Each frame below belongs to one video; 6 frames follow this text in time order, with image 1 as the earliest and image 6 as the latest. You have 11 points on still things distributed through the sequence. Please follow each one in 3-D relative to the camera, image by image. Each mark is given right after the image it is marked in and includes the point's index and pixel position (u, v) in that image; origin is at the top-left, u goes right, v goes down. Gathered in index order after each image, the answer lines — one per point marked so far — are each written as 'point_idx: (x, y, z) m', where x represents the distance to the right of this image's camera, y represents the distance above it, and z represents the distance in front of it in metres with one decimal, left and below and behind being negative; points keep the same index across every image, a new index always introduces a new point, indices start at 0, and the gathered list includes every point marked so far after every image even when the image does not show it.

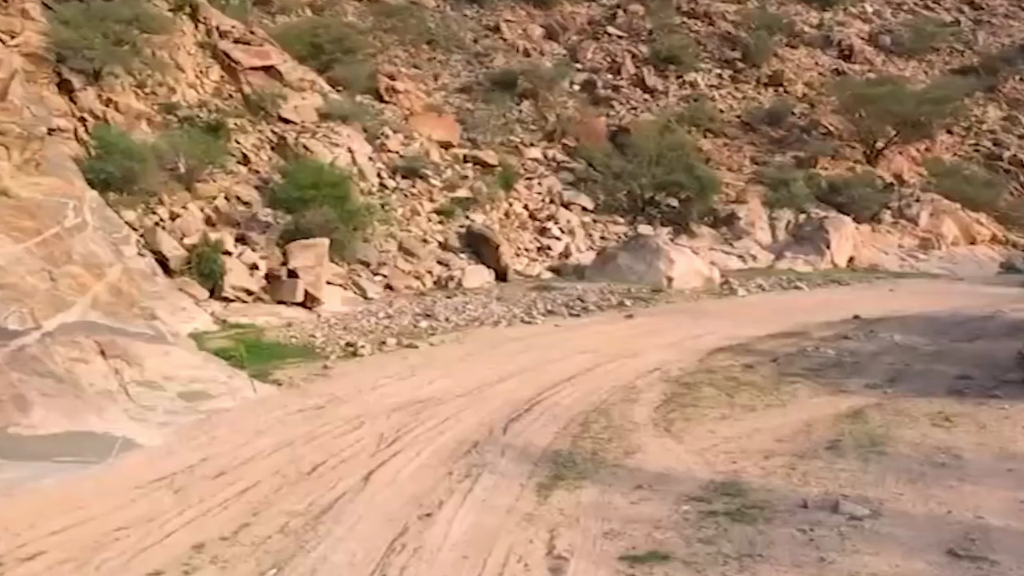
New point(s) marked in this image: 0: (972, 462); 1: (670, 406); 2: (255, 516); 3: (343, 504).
0: (+4.1, -1.5, +10.8) m
1: (+1.8, -1.3, +13.7) m
2: (-2.1, -1.7, +9.8) m
3: (-1.5, -1.7, +10.0) m
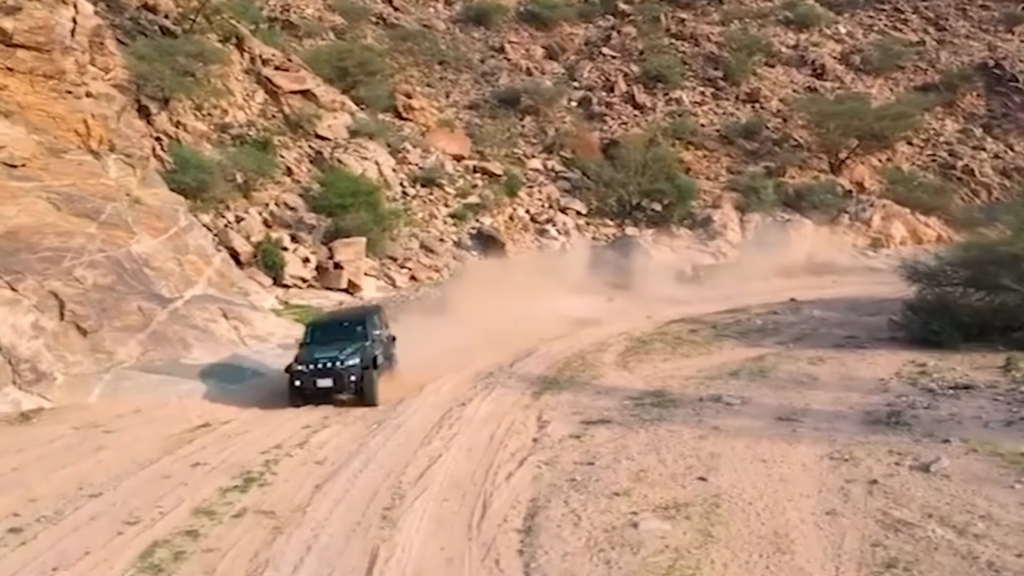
0: (+4.2, -1.2, +16.3) m
1: (+1.9, -1.0, +19.2) m
2: (-2.0, -1.4, +15.3) m
3: (-1.4, -1.4, +15.5) m
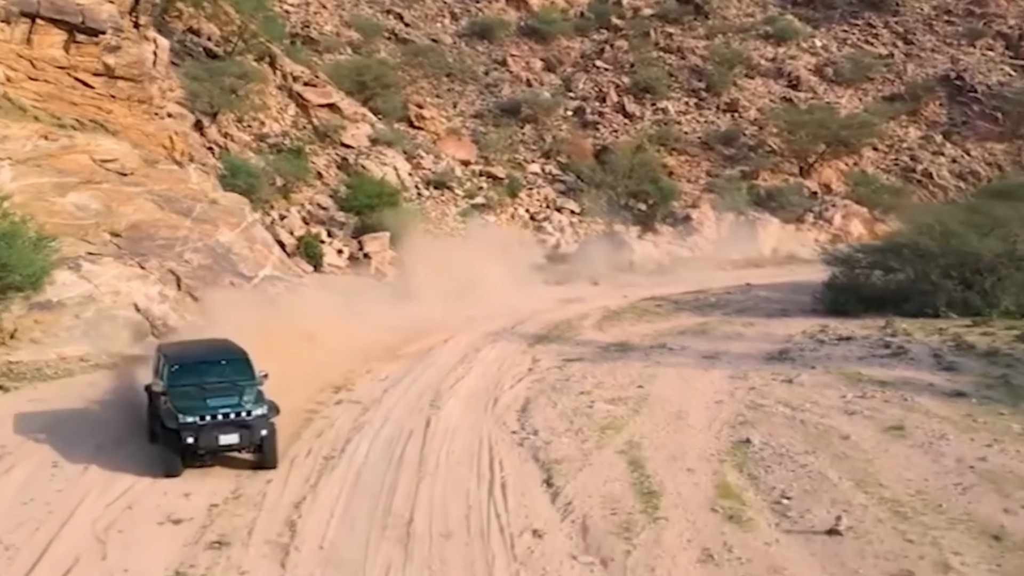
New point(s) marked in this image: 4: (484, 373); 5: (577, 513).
0: (+4.2, -0.8, +21.7) m
1: (+1.9, -0.6, +24.6) m
2: (-2.0, -1.1, +20.8) m
3: (-1.4, -1.0, +21.0) m
4: (-0.5, -1.2, +18.1) m
5: (+0.5, -1.9, +10.4) m
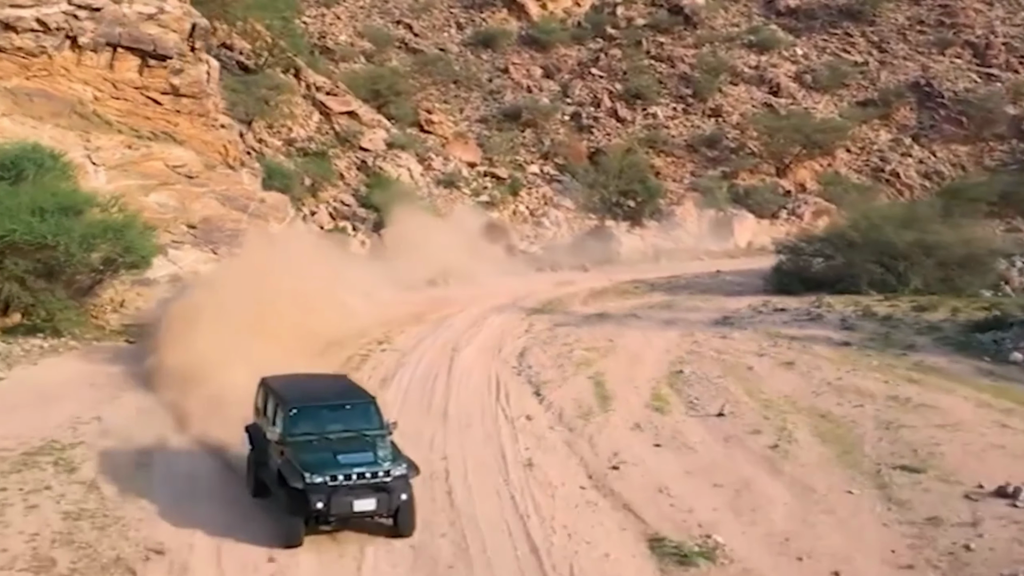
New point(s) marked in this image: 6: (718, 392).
0: (+4.2, -0.5, +26.8) m
1: (+1.9, -0.2, +29.8) m
2: (-2.0, -0.7, +25.9) m
3: (-1.4, -0.6, +26.1) m
4: (-0.4, -0.8, +23.3) m
5: (+0.5, -1.5, +15.5) m
6: (+2.7, -1.4, +15.9) m
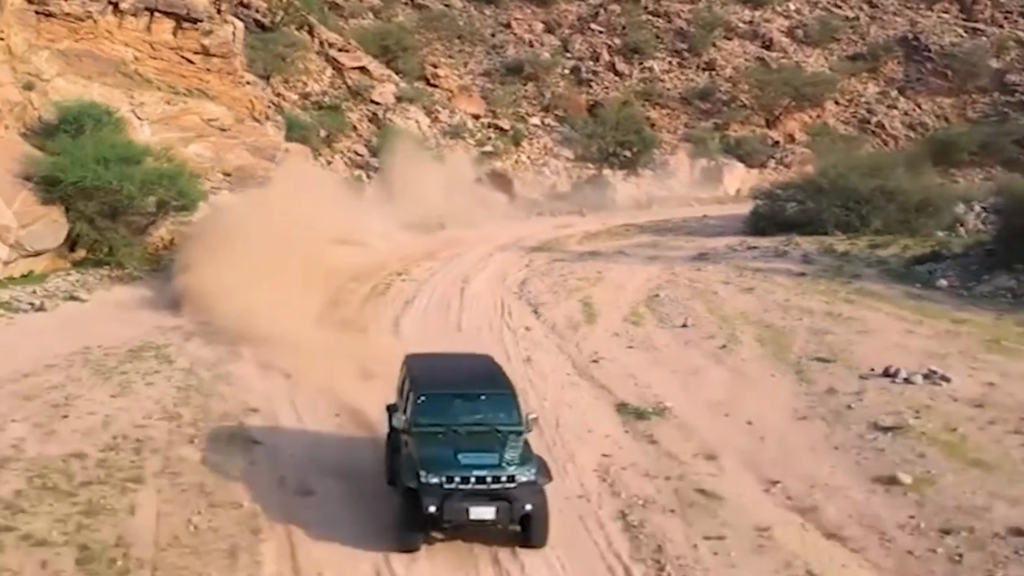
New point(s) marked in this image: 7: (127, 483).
0: (+4.3, +1.0, +30.0) m
1: (+2.0, +1.3, +33.0) m
2: (-1.9, +0.7, +29.1) m
3: (-1.3, +0.8, +29.3) m
4: (-0.4, +0.5, +26.5) m
5: (+0.6, -0.5, +18.8) m
6: (+2.7, -0.4, +19.1) m
7: (-3.1, -1.6, +9.9) m
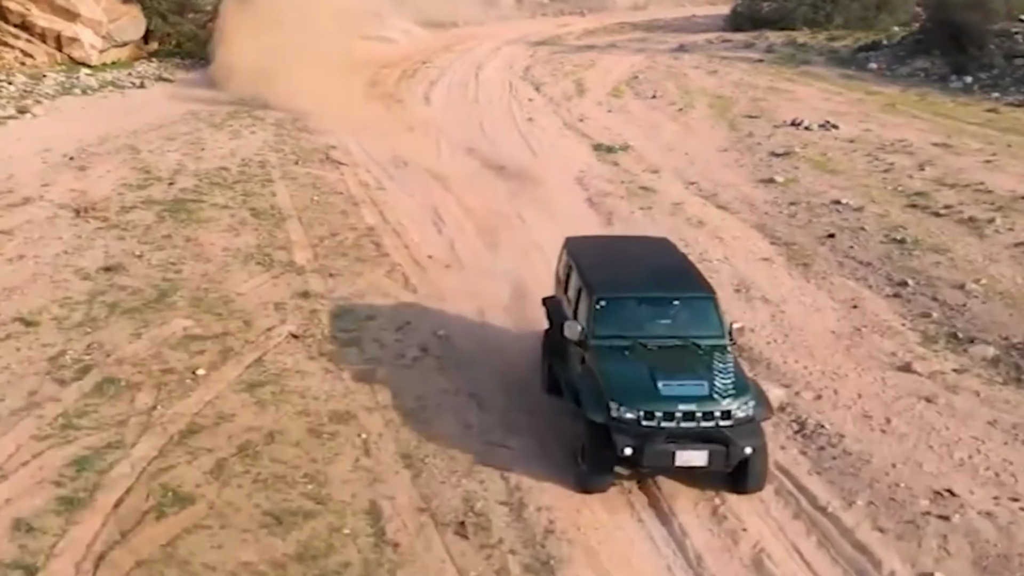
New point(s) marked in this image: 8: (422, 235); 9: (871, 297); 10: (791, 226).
0: (+4.4, +6.9, +34.4) m
1: (+2.2, +7.7, +37.3) m
2: (-1.8, +6.5, +33.6) m
3: (-1.1, +6.6, +33.8) m
4: (-0.2, +5.8, +31.0) m
5: (+0.7, +3.7, +23.5) m
6: (+2.8, +3.9, +23.8) m
7: (-3.0, +1.3, +14.9) m
8: (-0.9, +0.6, +12.8) m
9: (+3.1, -0.1, +10.4) m
10: (+2.9, +0.6, +12.8) m
